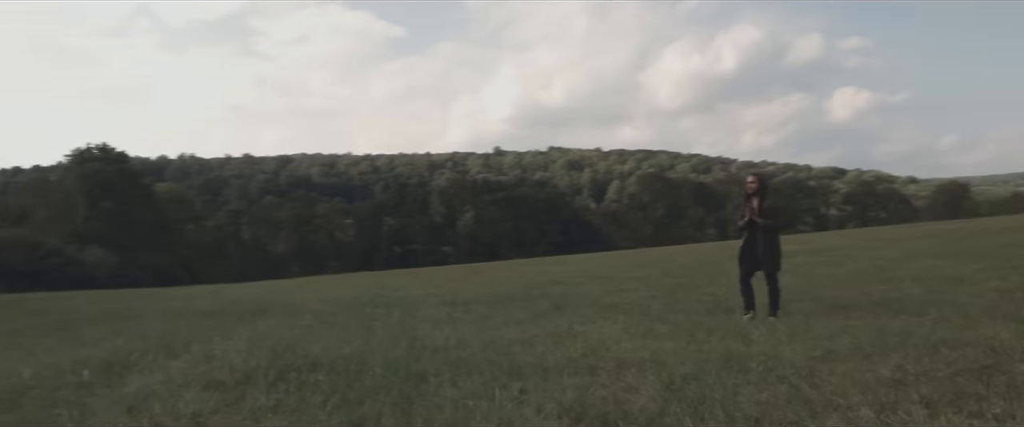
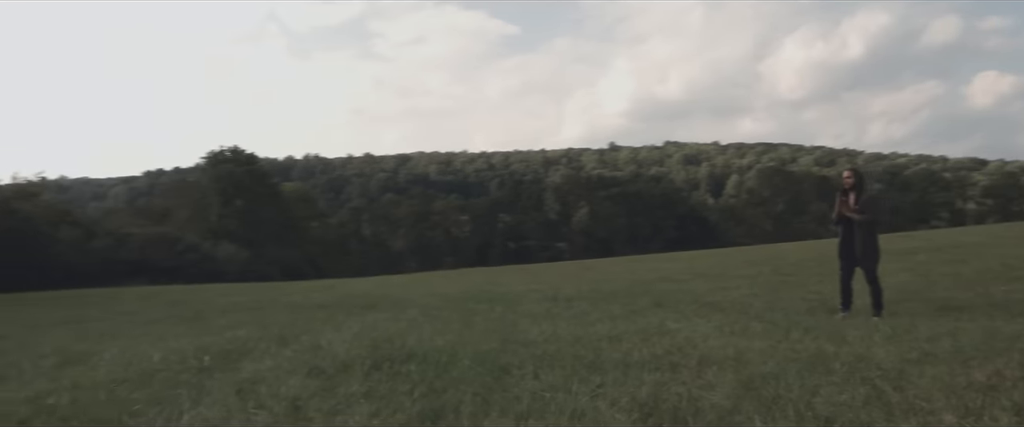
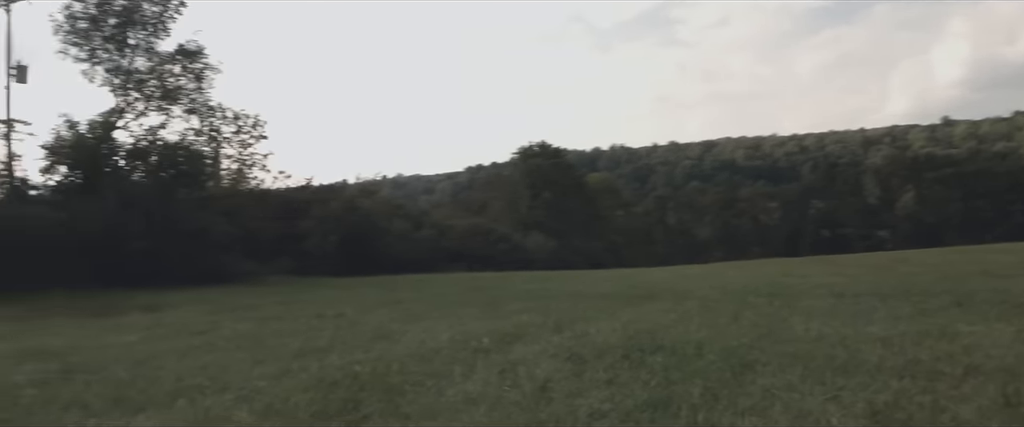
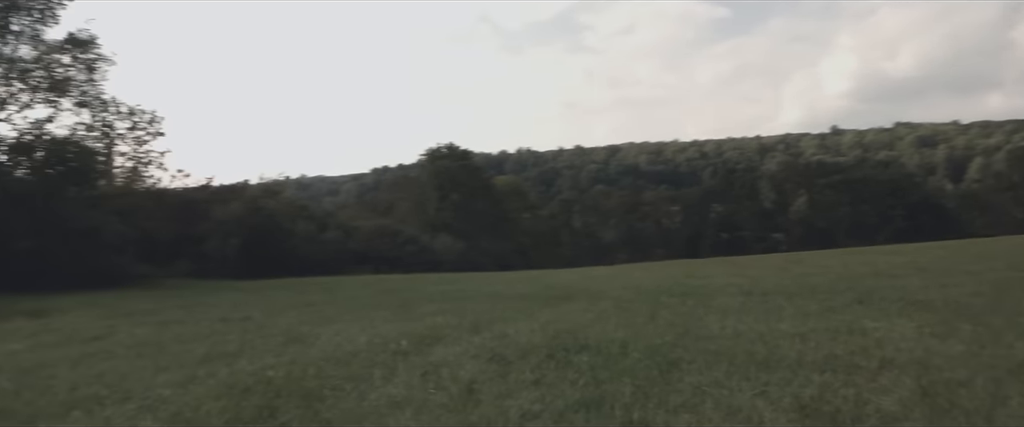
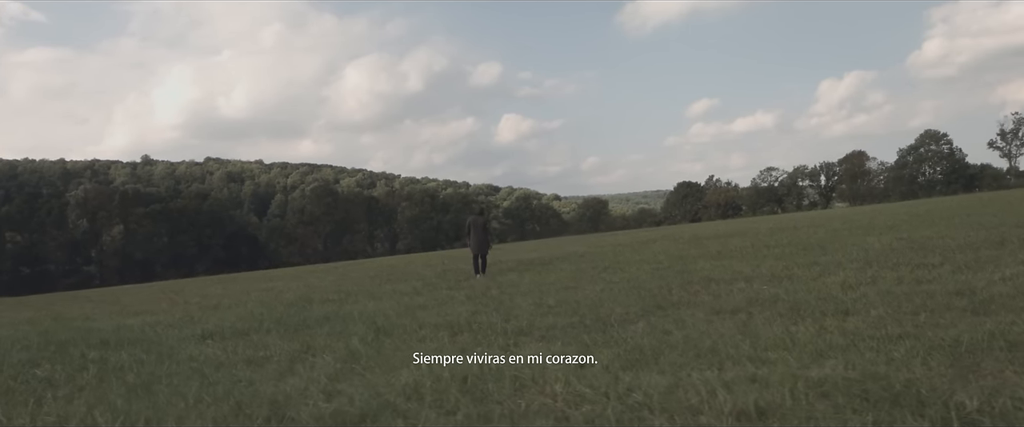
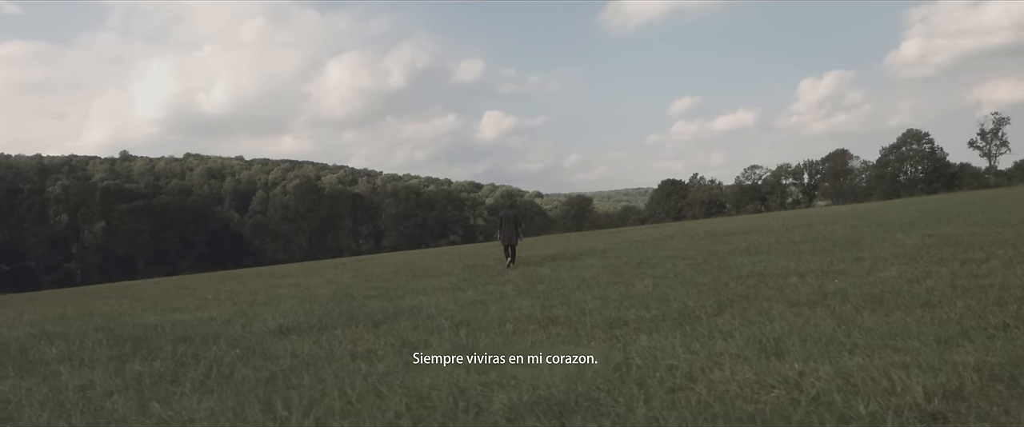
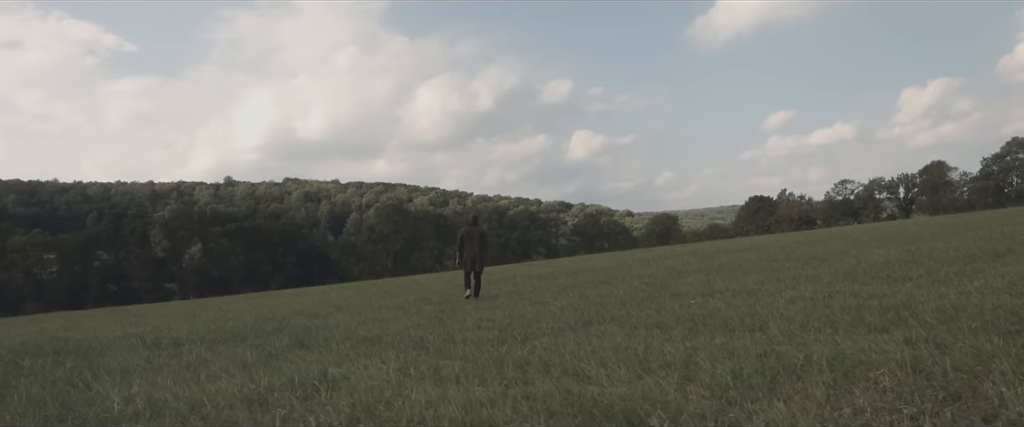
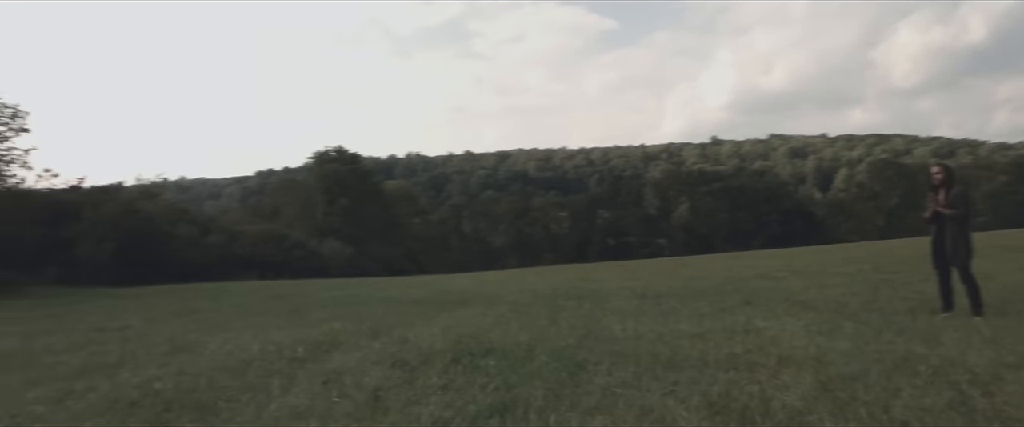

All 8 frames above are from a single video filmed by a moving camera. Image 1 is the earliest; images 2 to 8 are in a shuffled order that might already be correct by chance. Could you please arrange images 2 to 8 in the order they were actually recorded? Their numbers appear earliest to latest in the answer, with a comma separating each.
2, 8, 4, 3, 7, 5, 6
